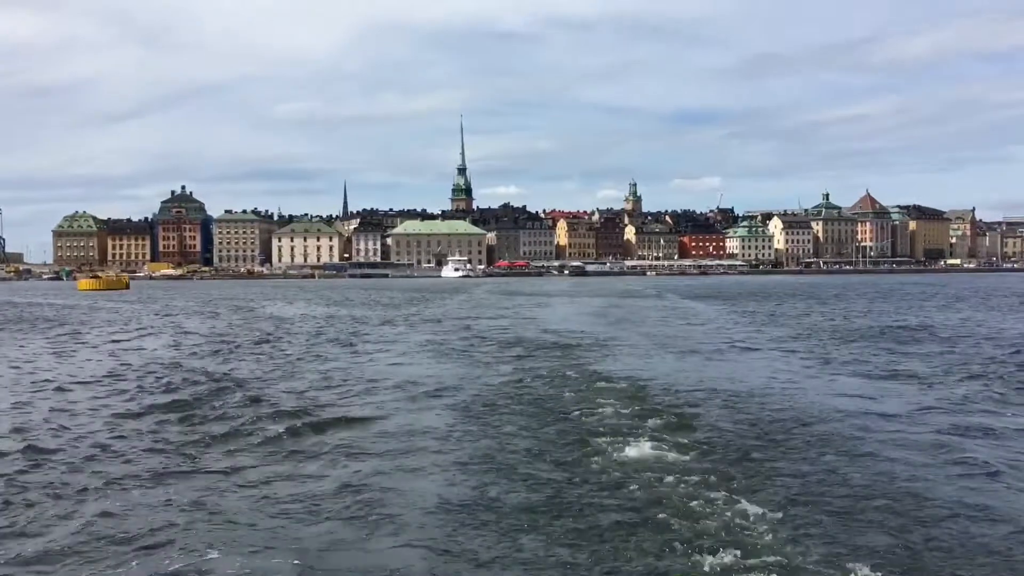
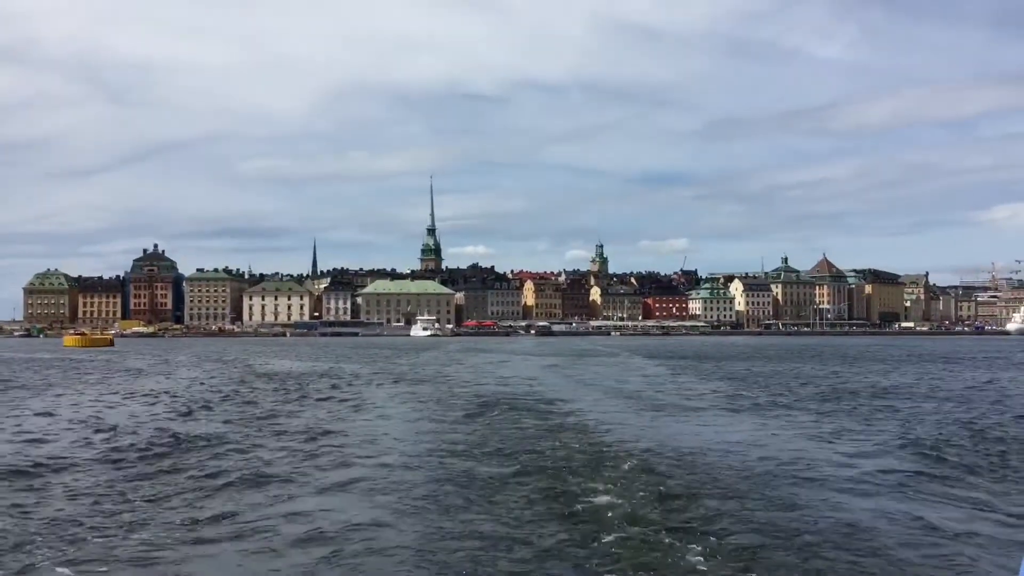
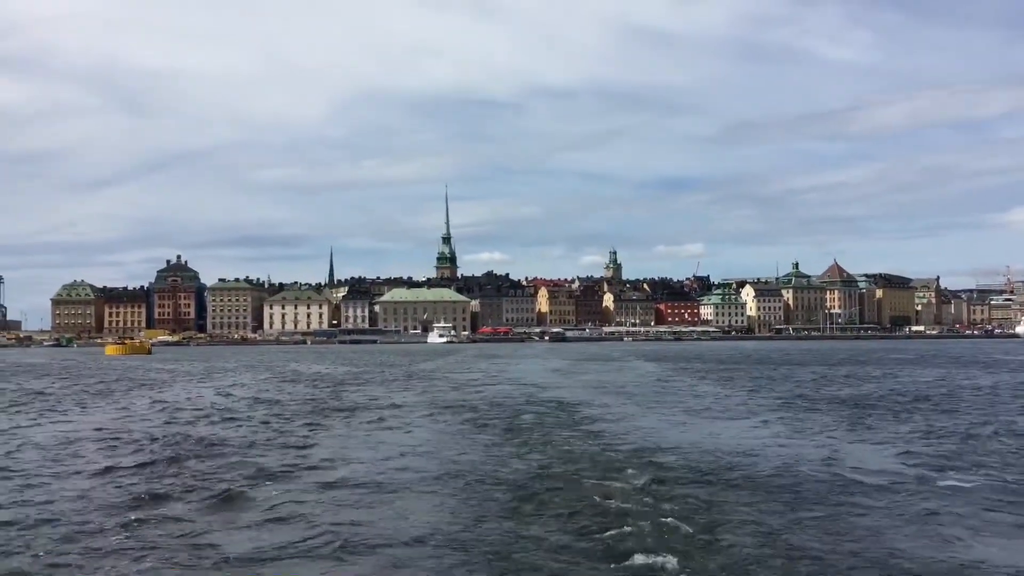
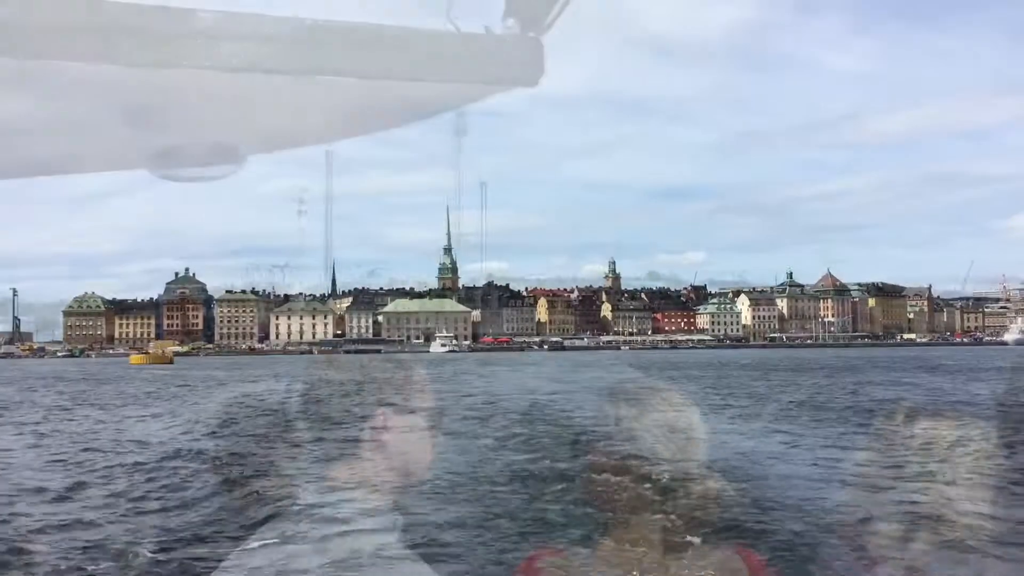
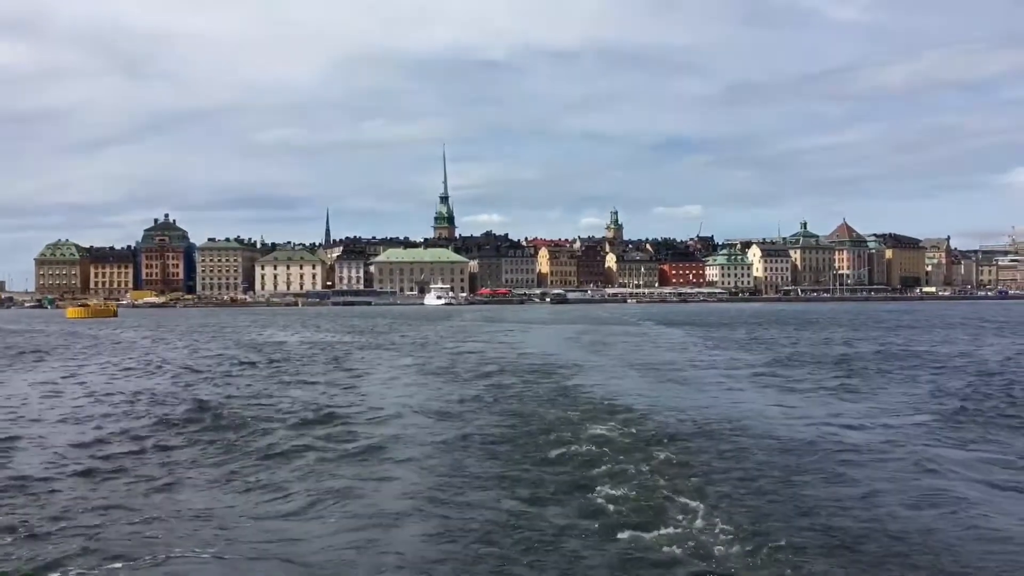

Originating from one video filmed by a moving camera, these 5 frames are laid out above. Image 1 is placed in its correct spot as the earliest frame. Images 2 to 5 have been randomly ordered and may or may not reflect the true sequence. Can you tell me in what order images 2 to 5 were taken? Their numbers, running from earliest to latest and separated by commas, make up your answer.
5, 2, 3, 4
